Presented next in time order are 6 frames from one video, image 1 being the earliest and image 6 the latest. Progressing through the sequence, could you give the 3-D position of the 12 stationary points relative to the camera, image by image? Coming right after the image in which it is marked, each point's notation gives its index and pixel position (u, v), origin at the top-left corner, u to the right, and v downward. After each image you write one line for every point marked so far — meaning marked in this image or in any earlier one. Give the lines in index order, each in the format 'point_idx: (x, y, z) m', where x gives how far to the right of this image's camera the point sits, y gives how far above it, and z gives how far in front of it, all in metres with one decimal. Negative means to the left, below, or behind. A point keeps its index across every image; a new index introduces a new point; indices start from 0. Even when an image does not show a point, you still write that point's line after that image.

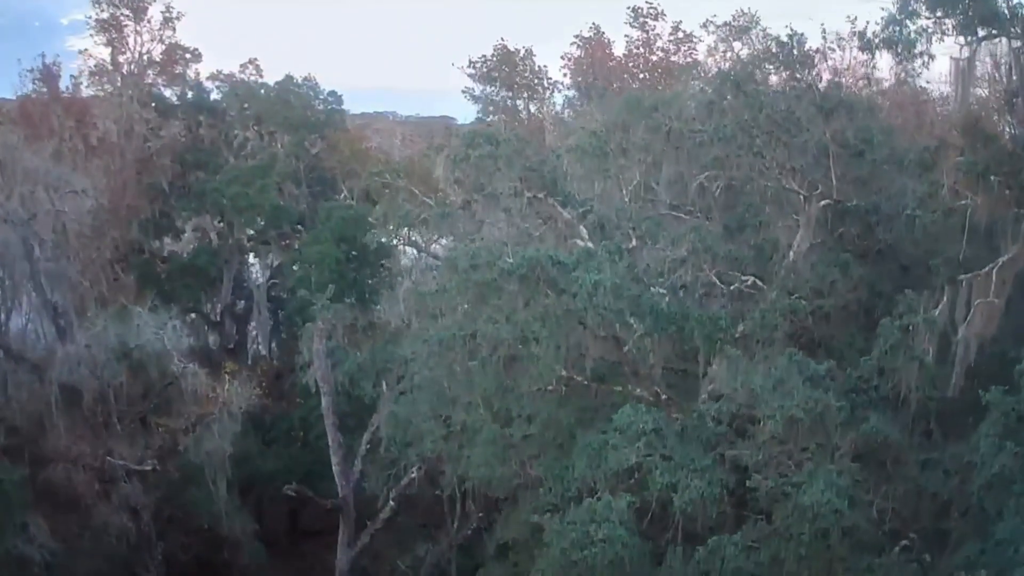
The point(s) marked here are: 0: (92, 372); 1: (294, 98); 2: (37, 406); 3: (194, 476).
0: (-6.3, -1.2, +14.1) m
1: (-4.0, +3.4, +16.8) m
2: (-7.4, -1.8, +14.5) m
3: (-5.3, -3.0, +15.4) m
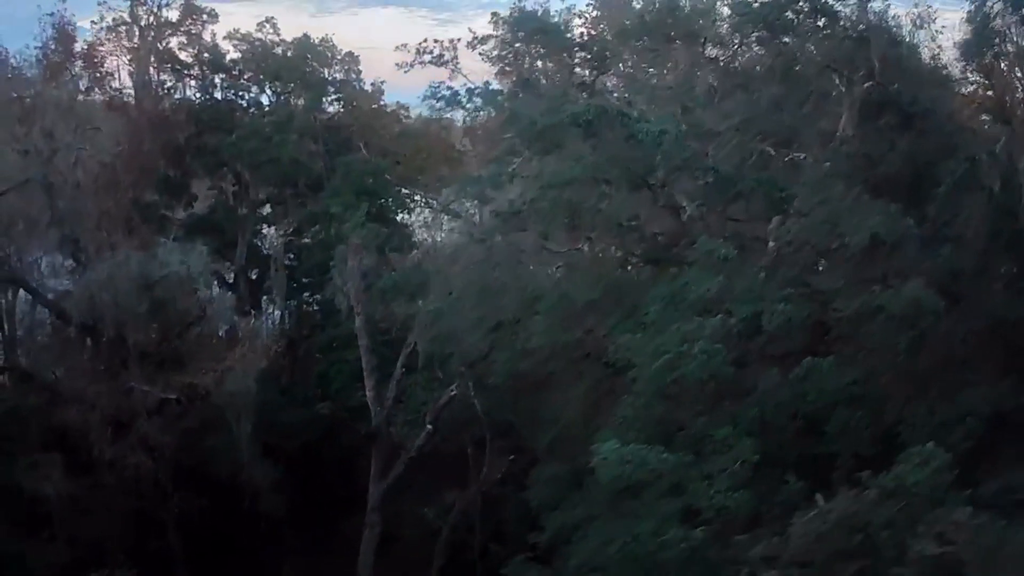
0: (-5.8, -0.2, +13.7) m
1: (-3.6, +4.2, +16.8) m
2: (-6.9, -0.9, +14.0) m
3: (-4.8, -2.1, +14.9) m
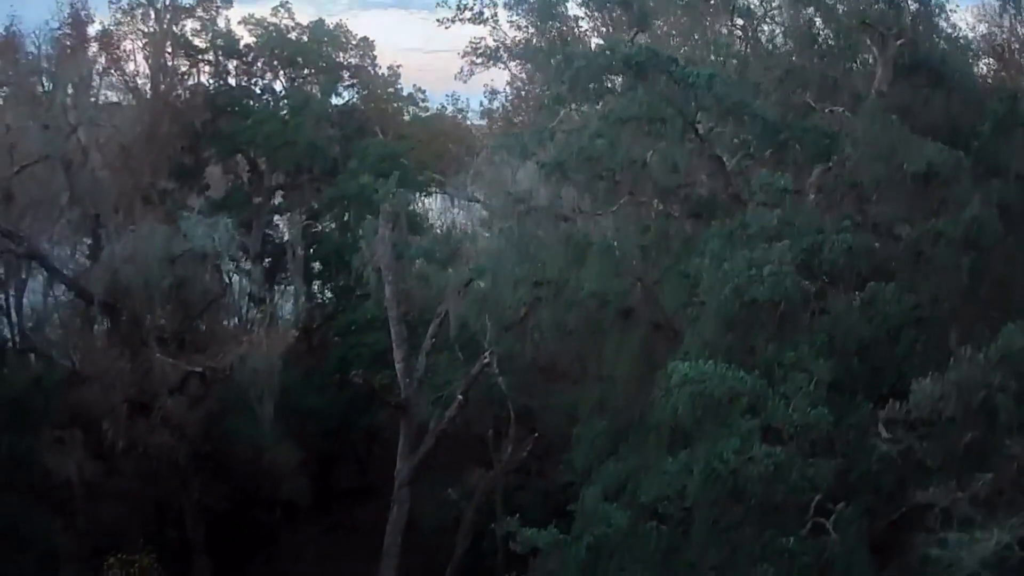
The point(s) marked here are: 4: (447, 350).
0: (-5.4, +0.1, +13.5) m
1: (-3.3, +4.5, +16.8) m
2: (-6.5, -0.5, +13.8) m
3: (-4.4, -1.8, +14.6) m
4: (-1.1, -1.0, +14.1) m
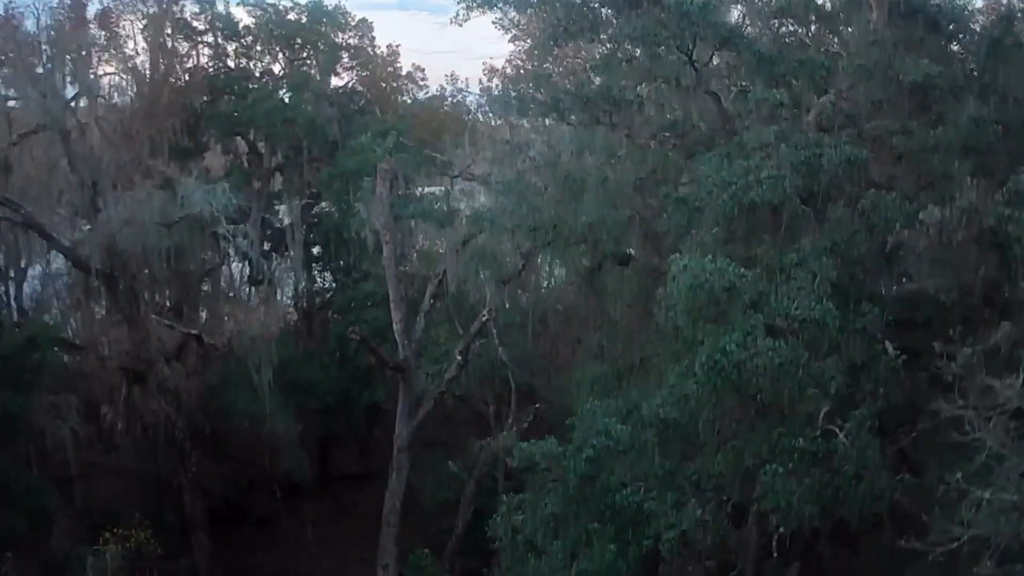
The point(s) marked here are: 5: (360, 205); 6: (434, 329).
0: (-5.4, +0.6, +13.4) m
1: (-3.4, +4.9, +16.9) m
2: (-6.5, -0.1, +13.7) m
3: (-4.4, -1.4, +14.5) m
4: (-1.1, -0.5, +14.0) m
5: (-2.2, +1.2, +13.6) m
6: (-1.2, -0.6, +14.1) m
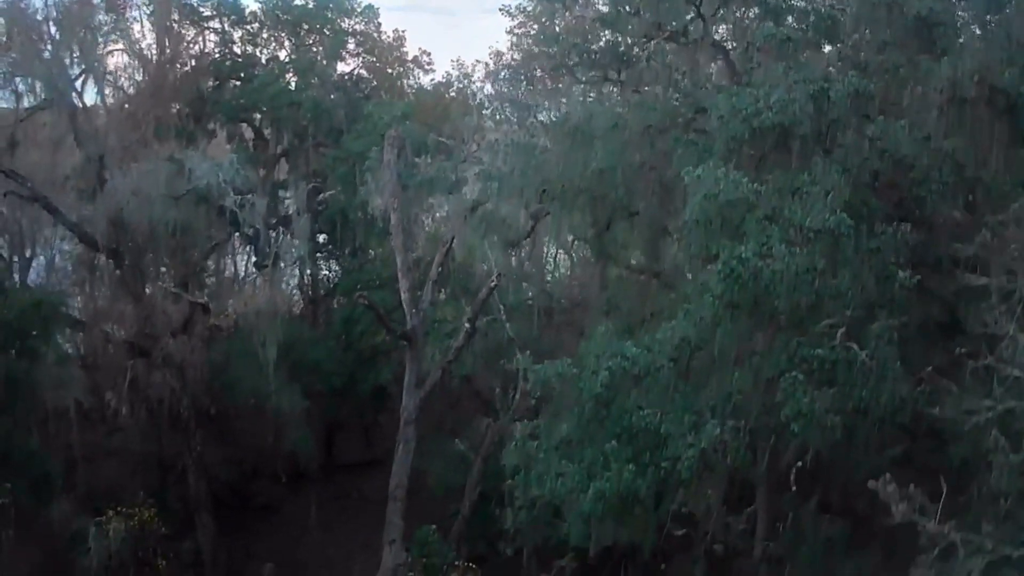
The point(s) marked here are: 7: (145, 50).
0: (-5.3, +1.0, +13.4) m
1: (-3.3, +5.1, +17.0) m
2: (-6.4, +0.3, +13.6) m
3: (-4.3, -1.0, +14.4) m
4: (-1.0, -0.1, +13.9) m
5: (-2.1, +1.6, +13.6) m
6: (-1.1, -0.2, +14.0) m
7: (-6.1, +3.9, +15.2) m
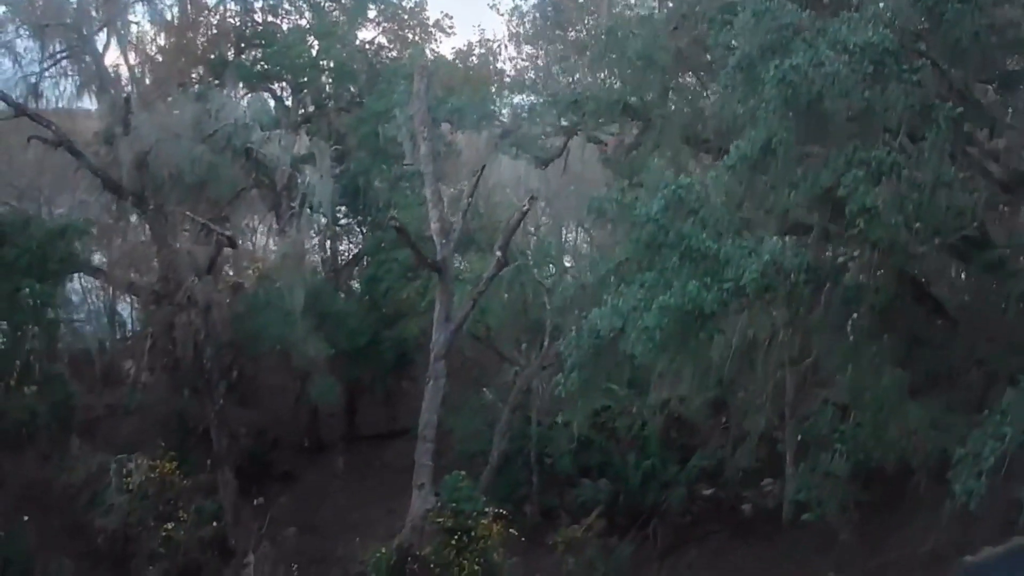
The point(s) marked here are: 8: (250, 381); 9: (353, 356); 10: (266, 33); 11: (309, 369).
0: (-5.0, +1.8, +13.3) m
1: (-3.0, +5.7, +17.2) m
2: (-6.0, +1.1, +13.5) m
3: (-3.8, -0.2, +14.2) m
4: (-0.6, +0.8, +13.8) m
5: (-1.8, +2.5, +13.6) m
6: (-0.7, +0.6, +13.9) m
7: (-5.7, +4.6, +15.3) m
8: (-4.3, -1.5, +14.8) m
9: (-2.8, -1.2, +16.0) m
10: (-4.4, +4.5, +16.7) m
11: (-3.3, -1.5, +14.7) m
